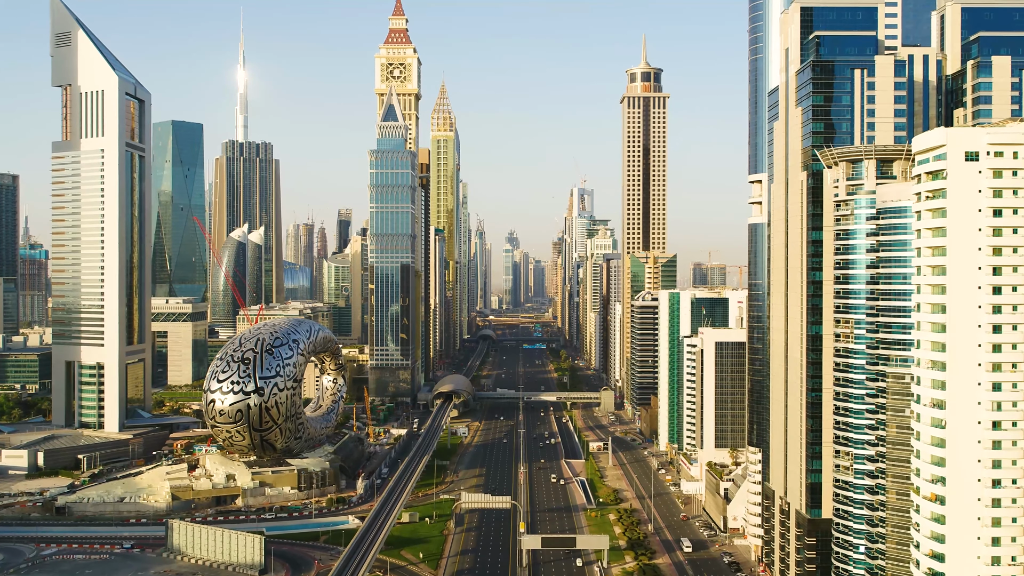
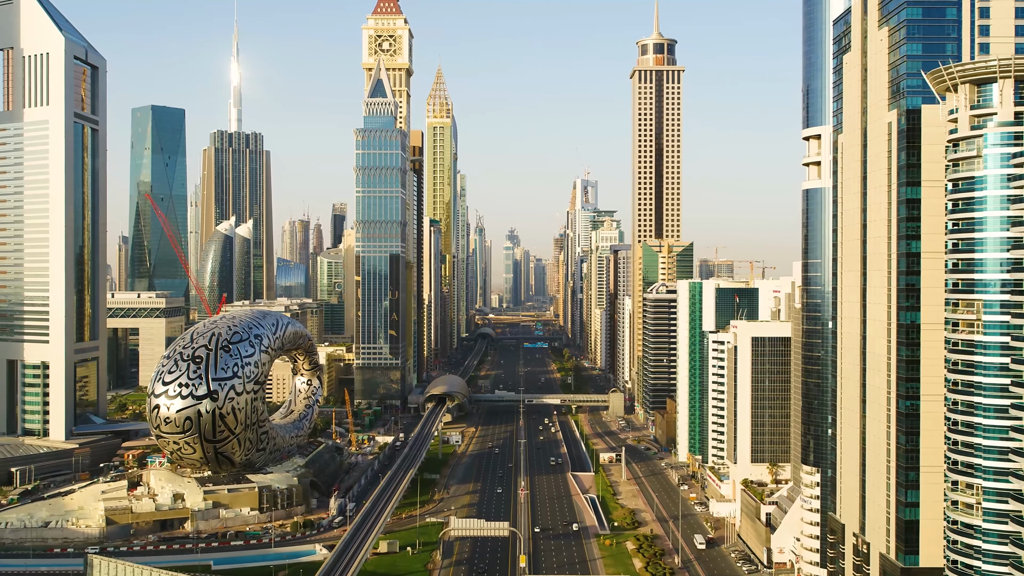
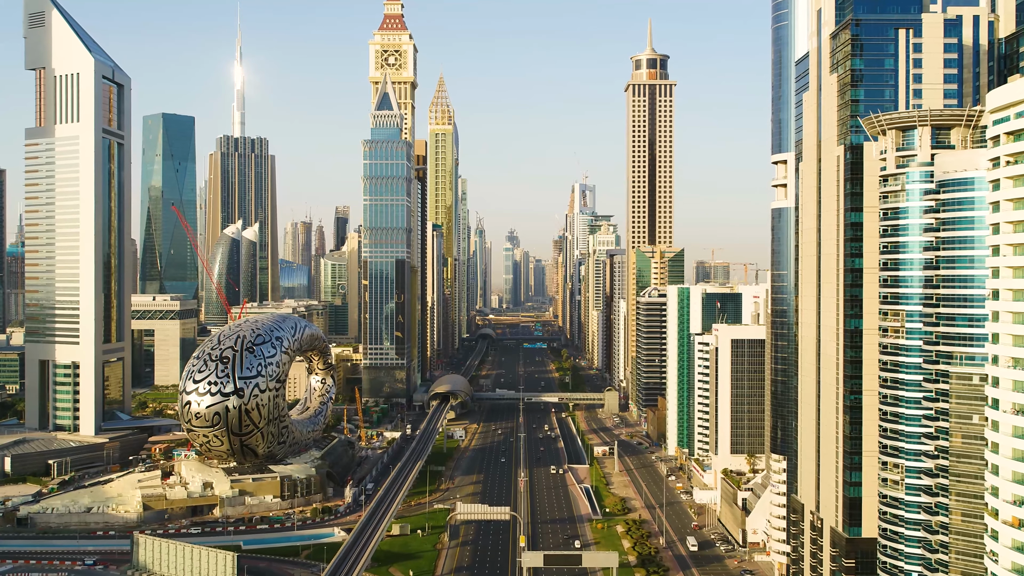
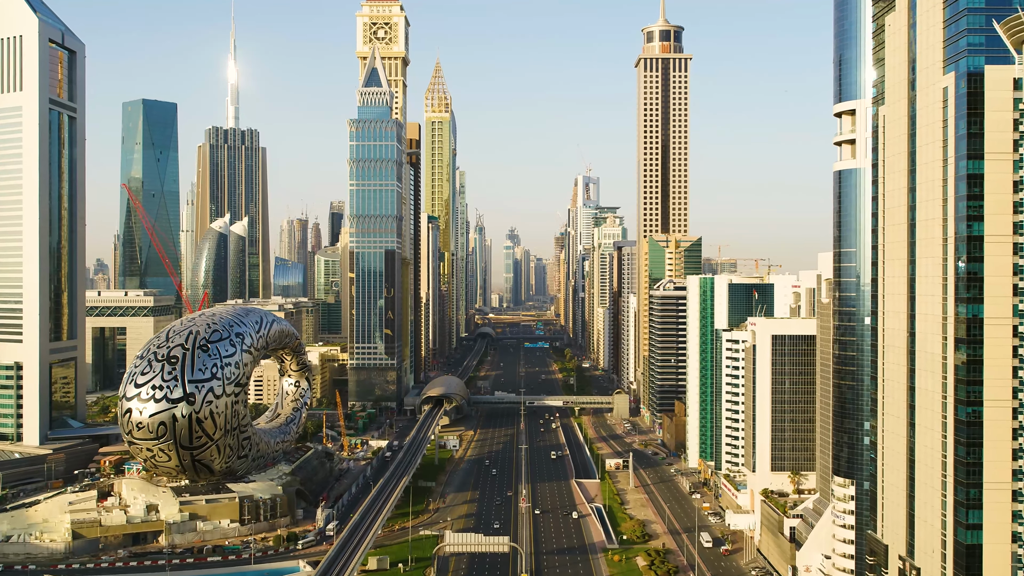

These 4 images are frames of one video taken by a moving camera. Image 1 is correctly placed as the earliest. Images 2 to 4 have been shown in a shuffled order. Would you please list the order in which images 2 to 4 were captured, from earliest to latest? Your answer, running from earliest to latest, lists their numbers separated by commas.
3, 2, 4
